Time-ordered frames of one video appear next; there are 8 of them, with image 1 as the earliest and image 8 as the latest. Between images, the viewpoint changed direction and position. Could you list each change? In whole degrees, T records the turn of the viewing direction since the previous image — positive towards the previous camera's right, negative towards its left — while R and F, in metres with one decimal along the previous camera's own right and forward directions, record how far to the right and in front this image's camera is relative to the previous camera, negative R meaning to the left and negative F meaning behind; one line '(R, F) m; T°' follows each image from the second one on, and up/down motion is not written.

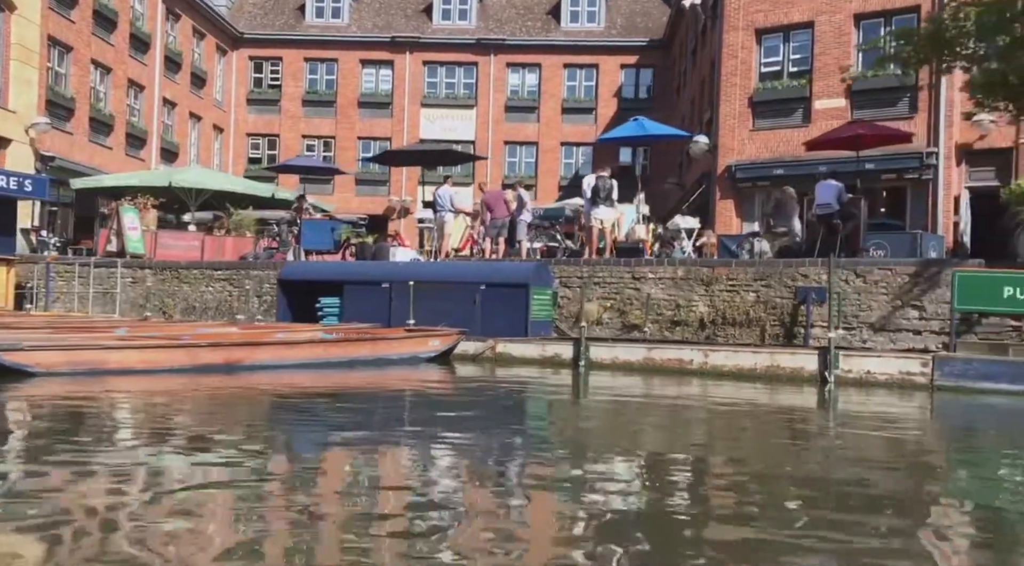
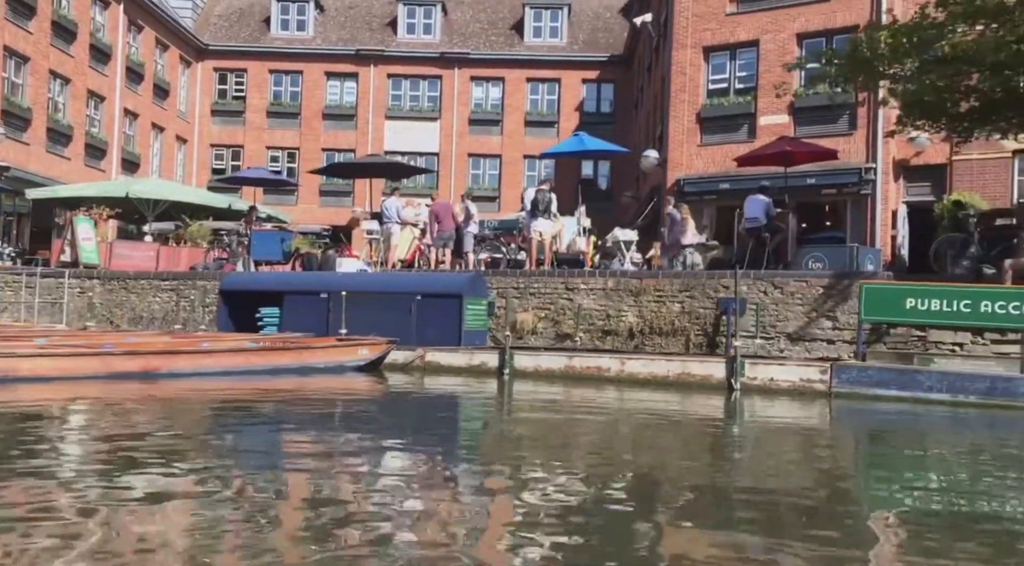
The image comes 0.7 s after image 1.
(+0.5, -0.6) m; +1°
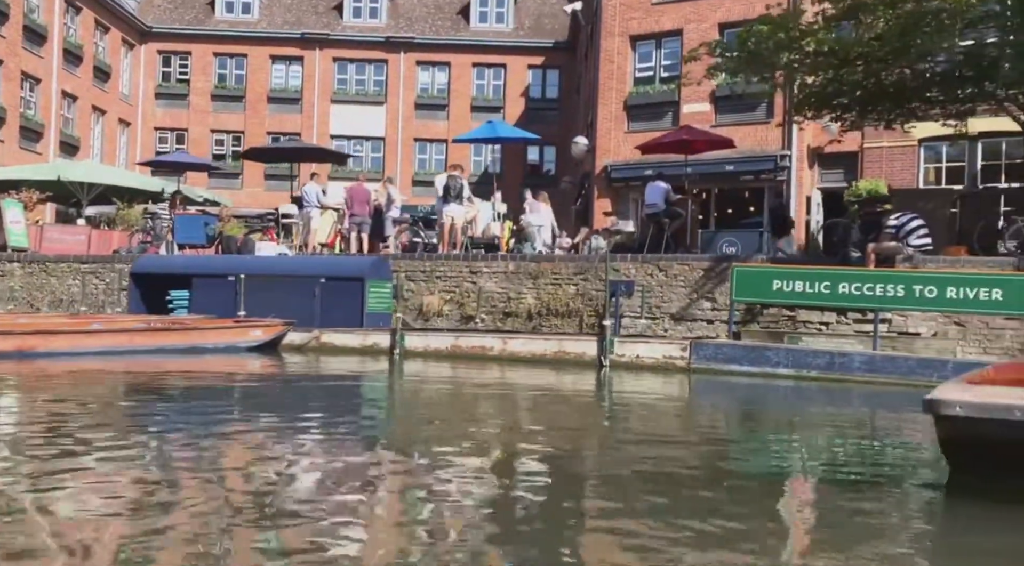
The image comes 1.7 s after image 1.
(+0.9, -0.8) m; +2°
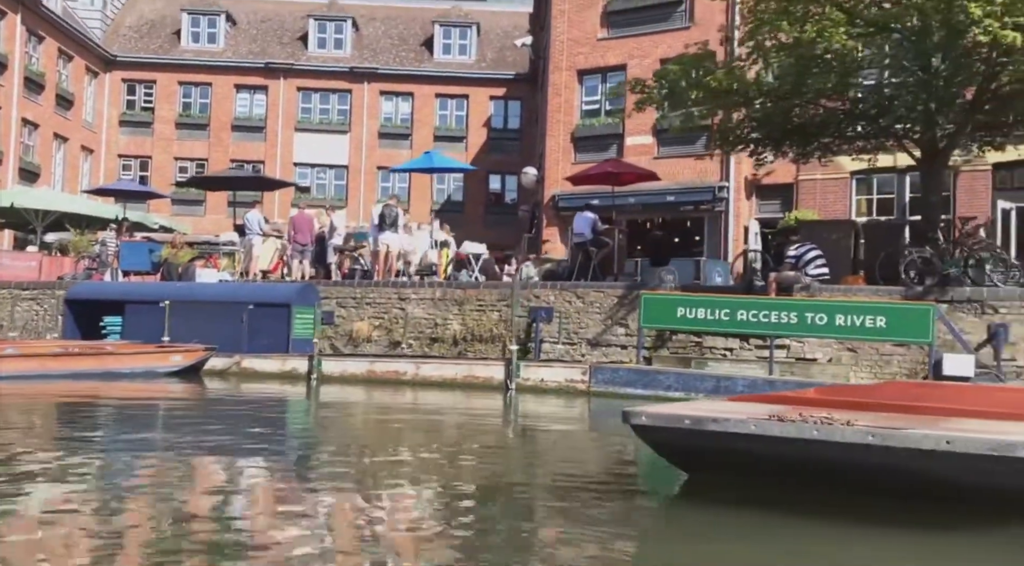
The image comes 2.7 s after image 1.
(+0.7, -0.6) m; +1°
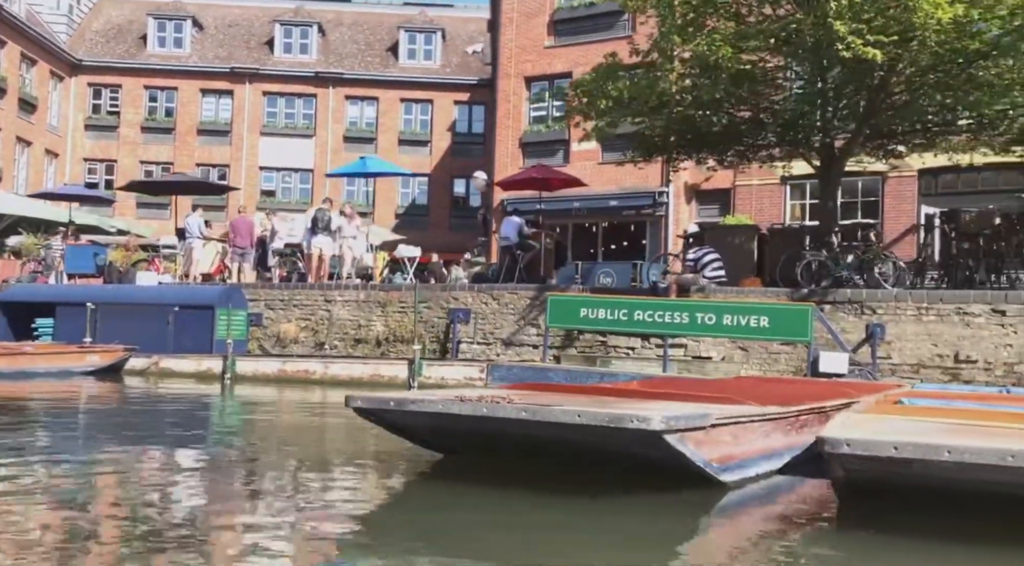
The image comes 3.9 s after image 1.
(+0.9, -0.7) m; +1°
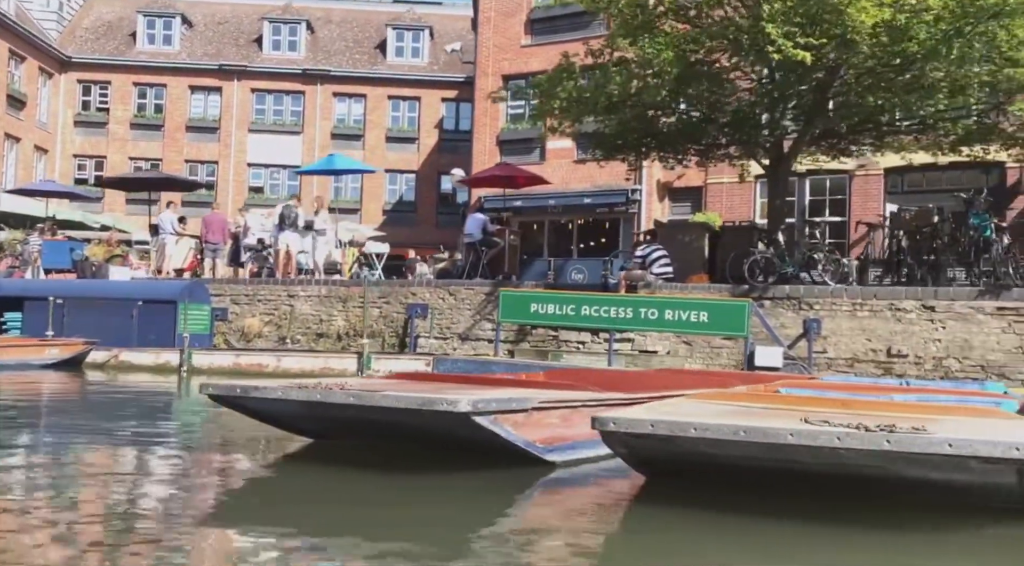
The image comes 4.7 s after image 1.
(+0.6, -0.4) m; 0°
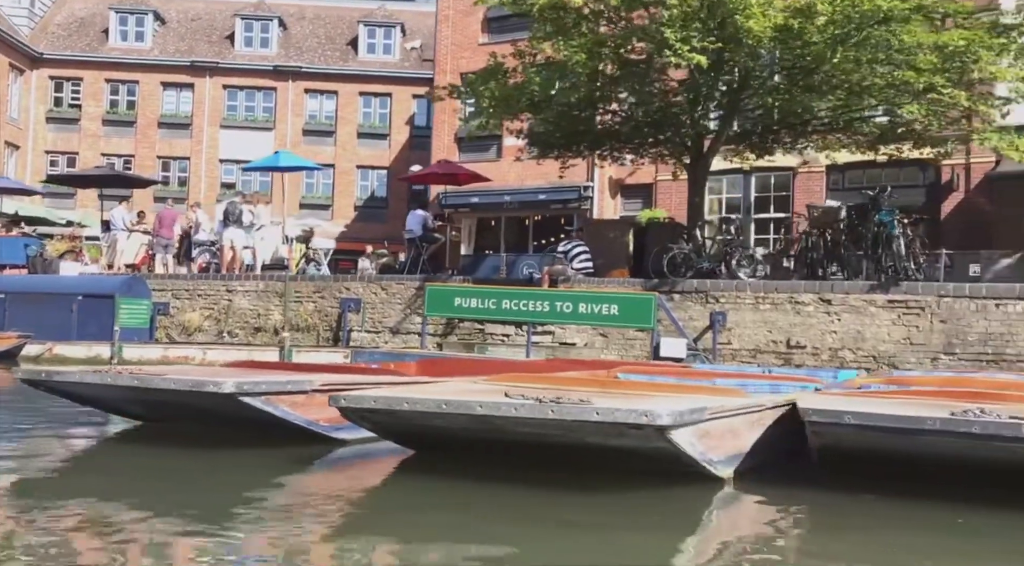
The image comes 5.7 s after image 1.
(+0.9, -0.5) m; +1°
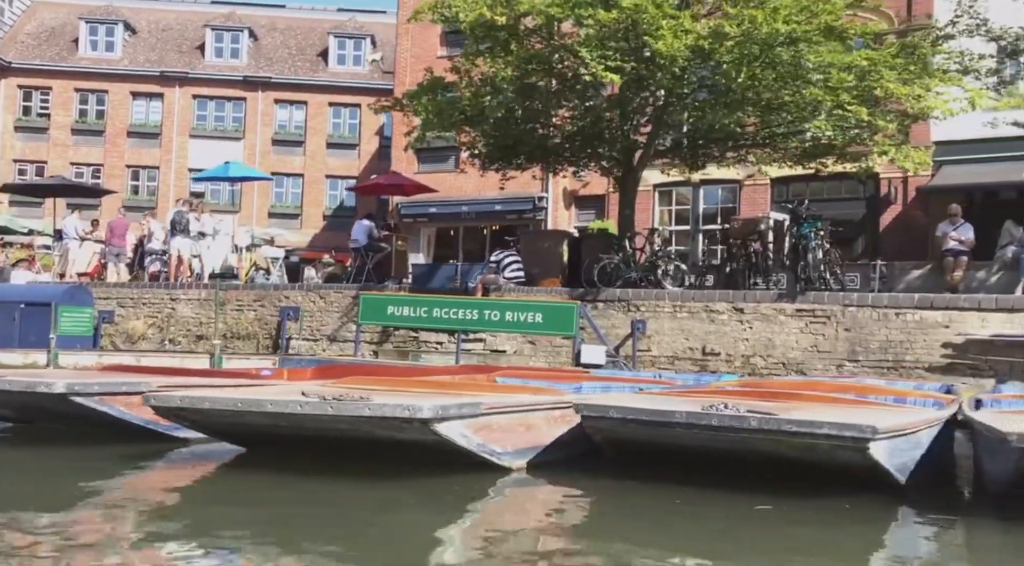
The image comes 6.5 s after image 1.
(+0.7, -0.4) m; +1°
